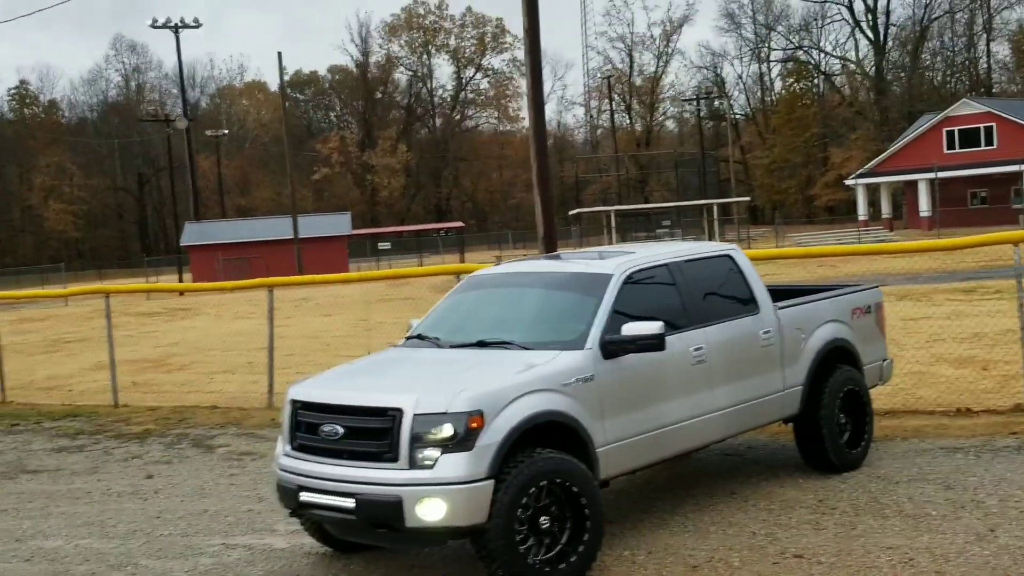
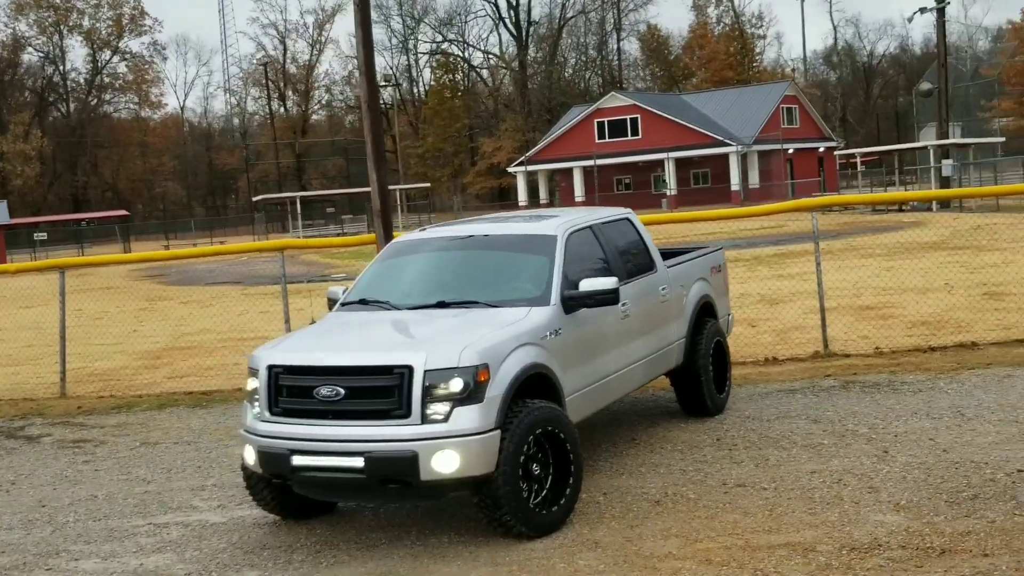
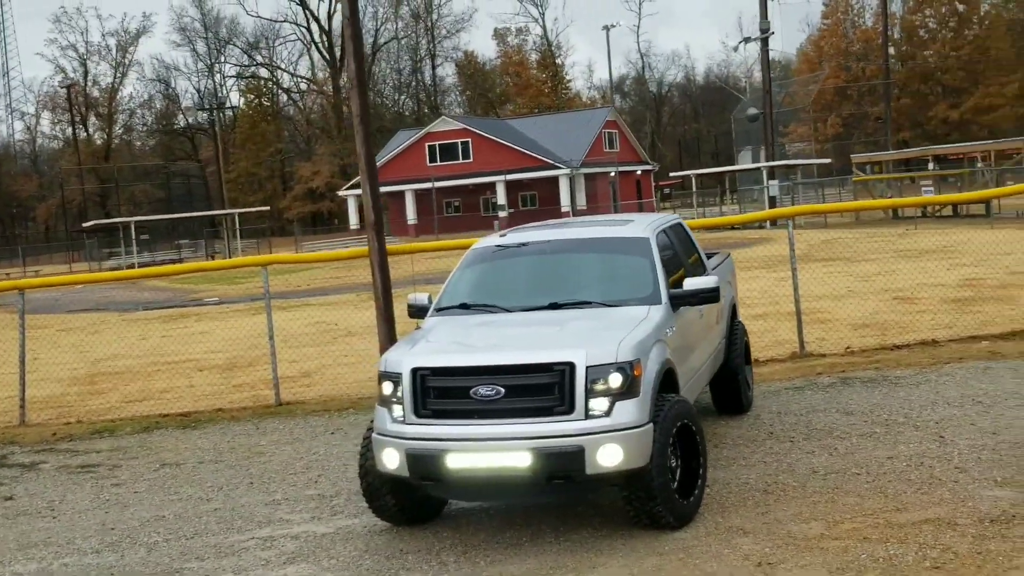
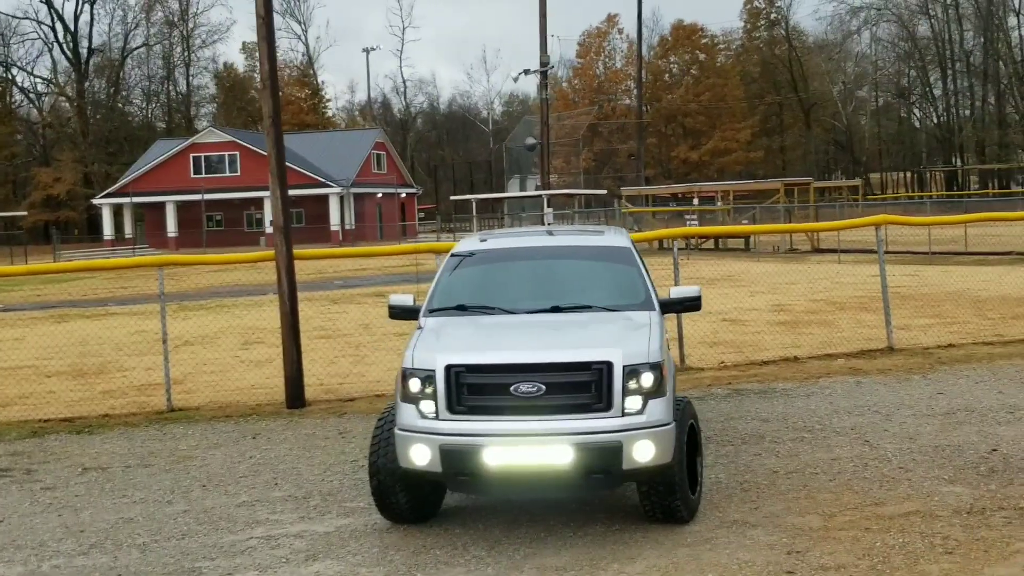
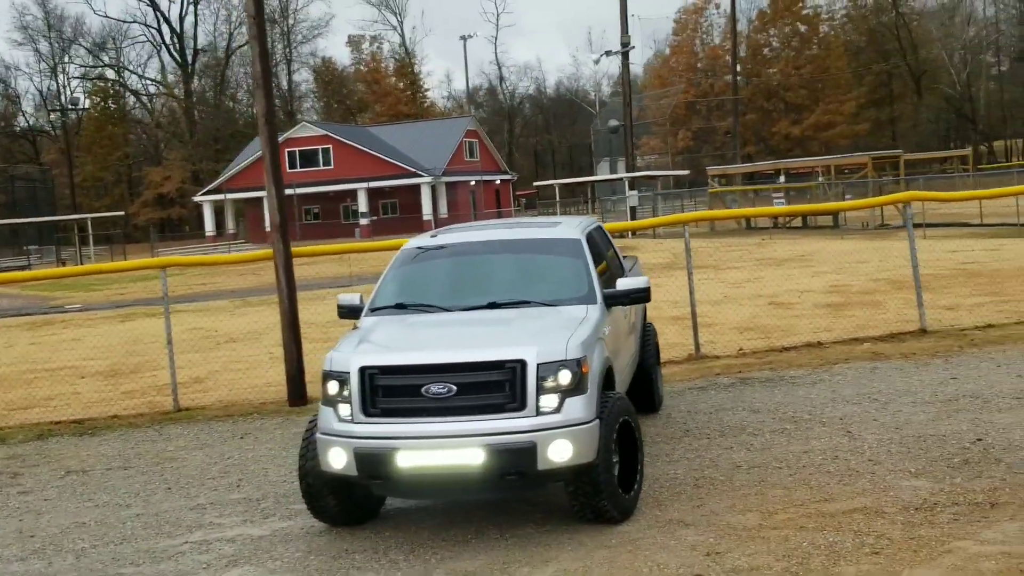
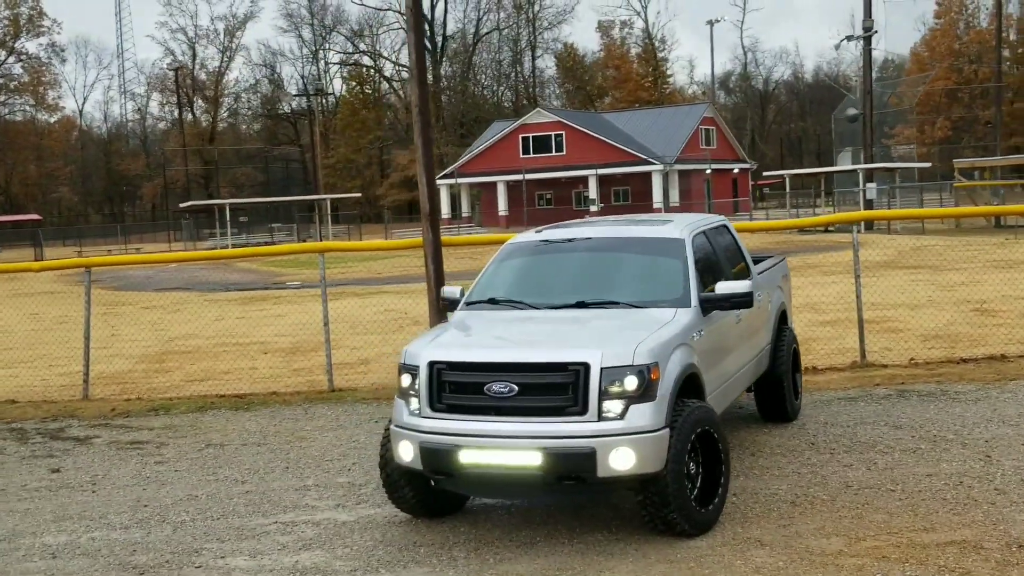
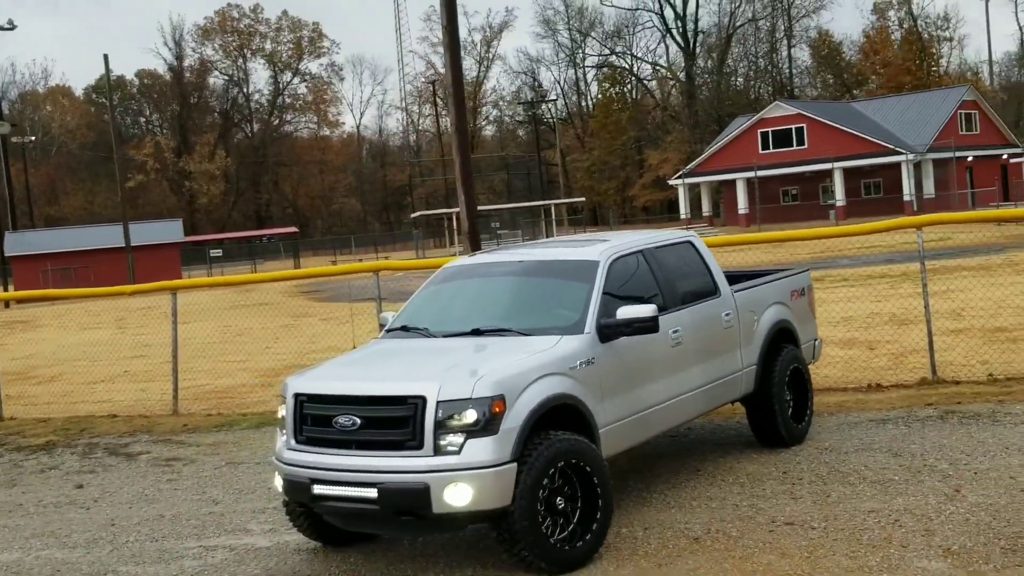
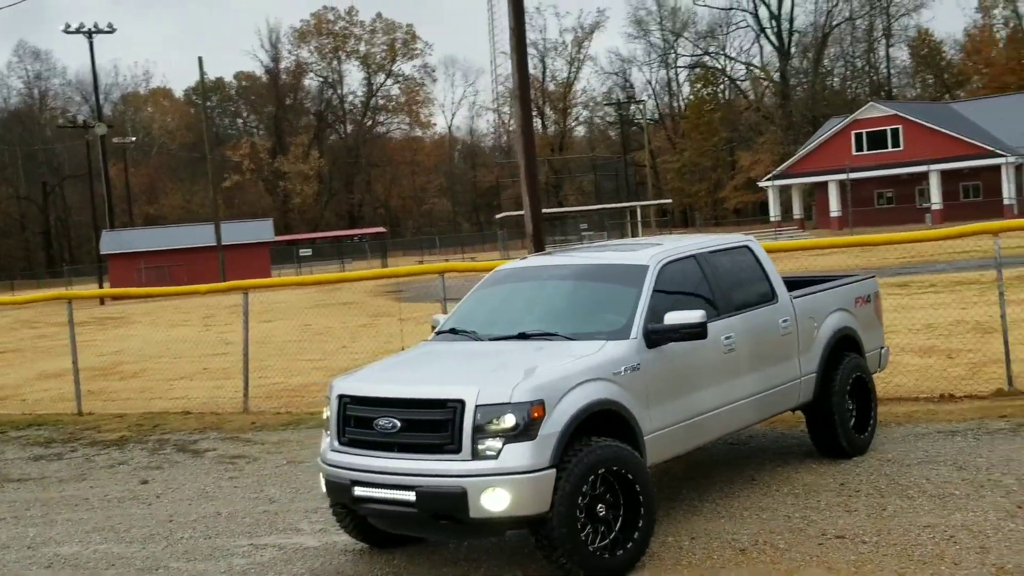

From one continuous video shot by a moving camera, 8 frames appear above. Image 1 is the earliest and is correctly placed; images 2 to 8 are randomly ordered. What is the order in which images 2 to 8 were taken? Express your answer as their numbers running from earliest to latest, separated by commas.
8, 7, 2, 6, 3, 5, 4
